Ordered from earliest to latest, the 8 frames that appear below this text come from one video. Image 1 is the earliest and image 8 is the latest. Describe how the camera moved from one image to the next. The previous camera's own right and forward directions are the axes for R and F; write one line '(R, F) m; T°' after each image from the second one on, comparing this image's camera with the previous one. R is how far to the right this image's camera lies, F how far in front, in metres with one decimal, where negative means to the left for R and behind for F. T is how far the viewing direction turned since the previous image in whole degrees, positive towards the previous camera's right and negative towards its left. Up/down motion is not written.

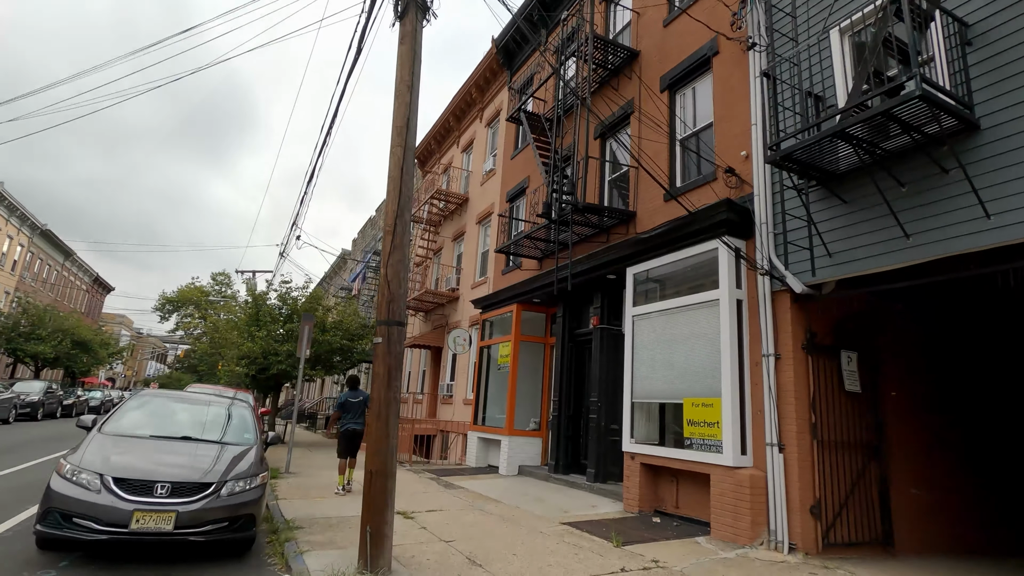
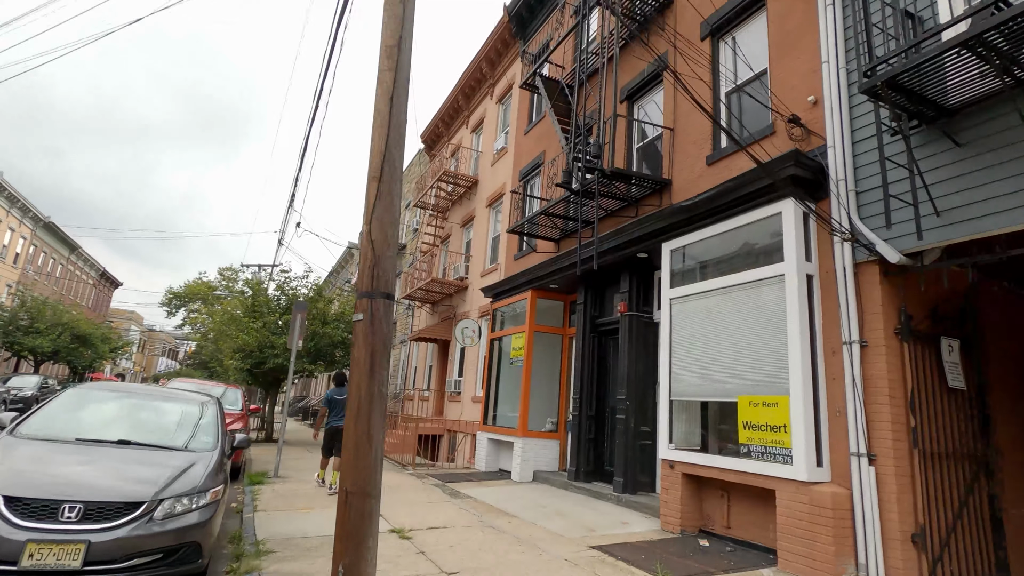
(-0.1, +1.2) m; -1°
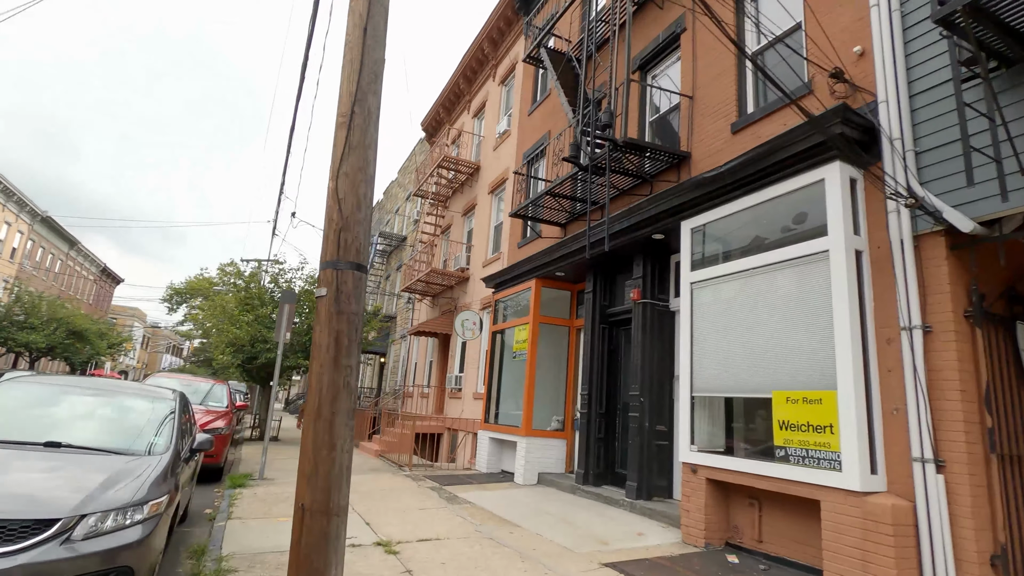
(0.0, +0.7) m; -1°
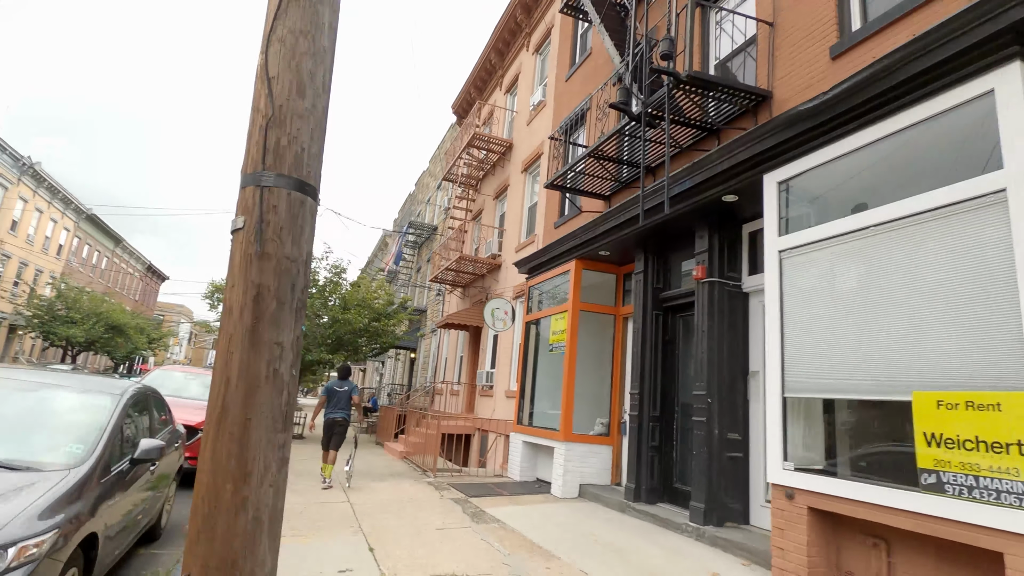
(0.0, +1.3) m; -4°
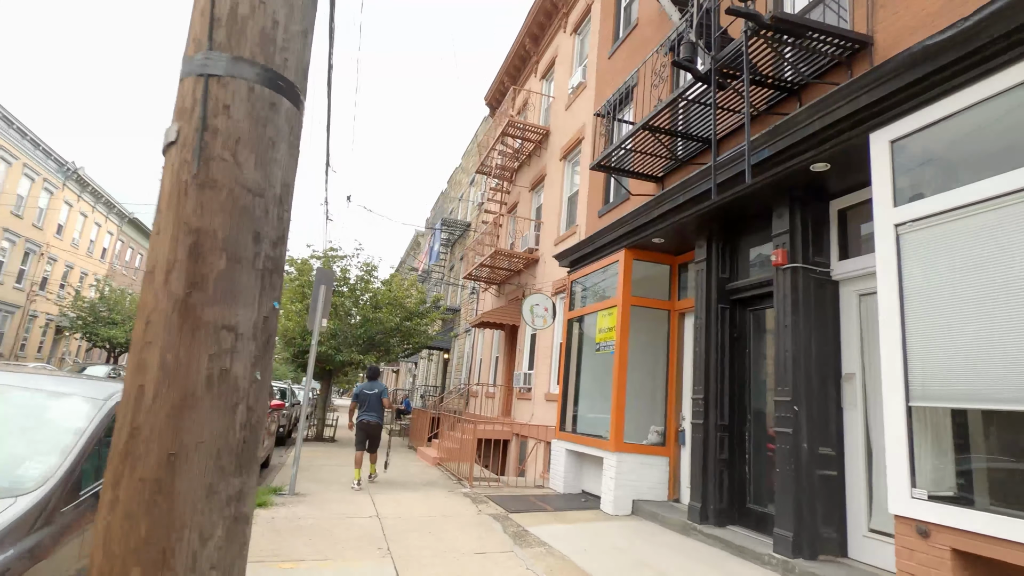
(-0.2, +0.8) m; -3°
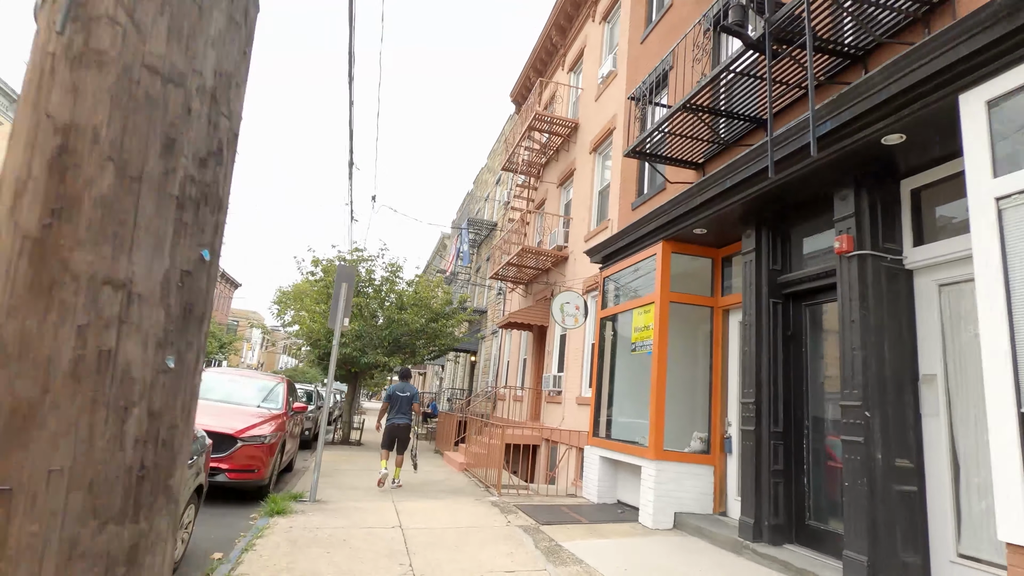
(0.0, +0.5) m; -3°
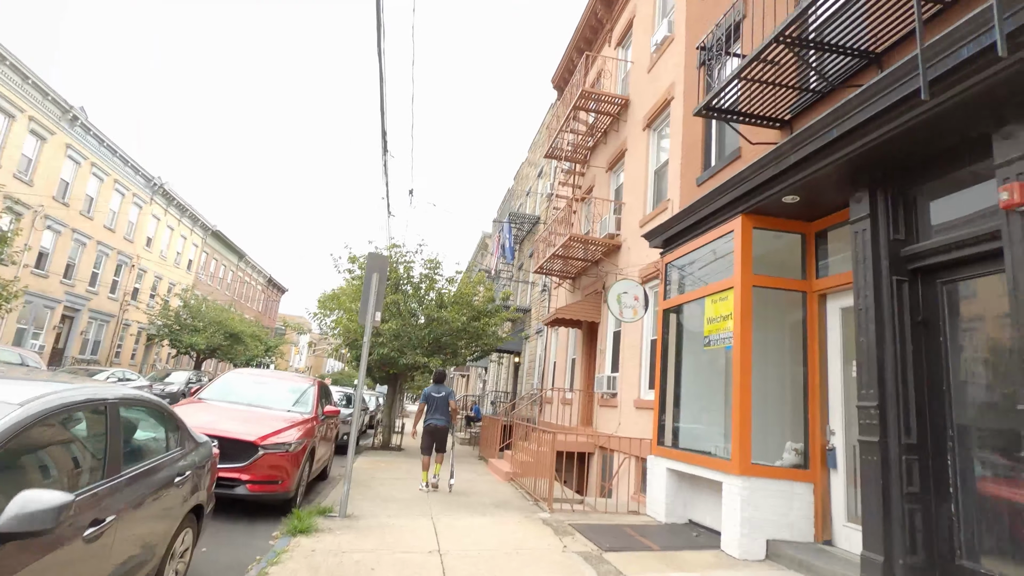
(-0.1, +1.0) m; -4°
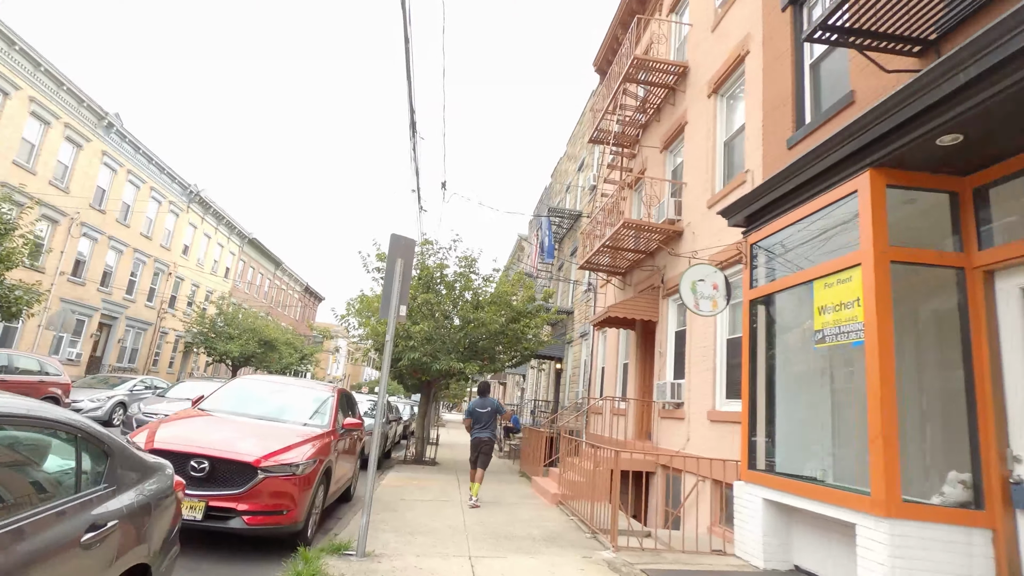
(-0.2, +1.3) m; -4°
